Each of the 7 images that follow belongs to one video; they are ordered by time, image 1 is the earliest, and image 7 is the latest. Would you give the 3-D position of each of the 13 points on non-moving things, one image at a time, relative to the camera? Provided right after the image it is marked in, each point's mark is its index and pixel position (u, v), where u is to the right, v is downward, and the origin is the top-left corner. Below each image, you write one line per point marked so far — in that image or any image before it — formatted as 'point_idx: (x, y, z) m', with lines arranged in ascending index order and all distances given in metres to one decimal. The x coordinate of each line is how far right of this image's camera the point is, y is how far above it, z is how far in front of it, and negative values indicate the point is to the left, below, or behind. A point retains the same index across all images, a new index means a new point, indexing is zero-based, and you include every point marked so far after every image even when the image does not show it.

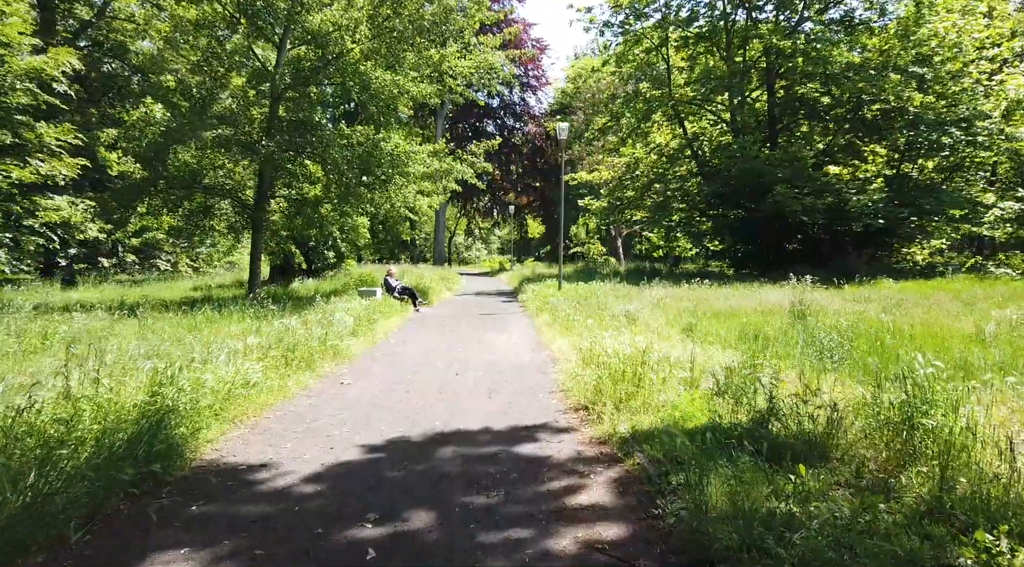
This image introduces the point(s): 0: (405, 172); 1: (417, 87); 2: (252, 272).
0: (-2.7, +2.8, +19.7) m
1: (-2.3, +4.8, +19.3) m
2: (-6.0, +0.4, +18.5) m
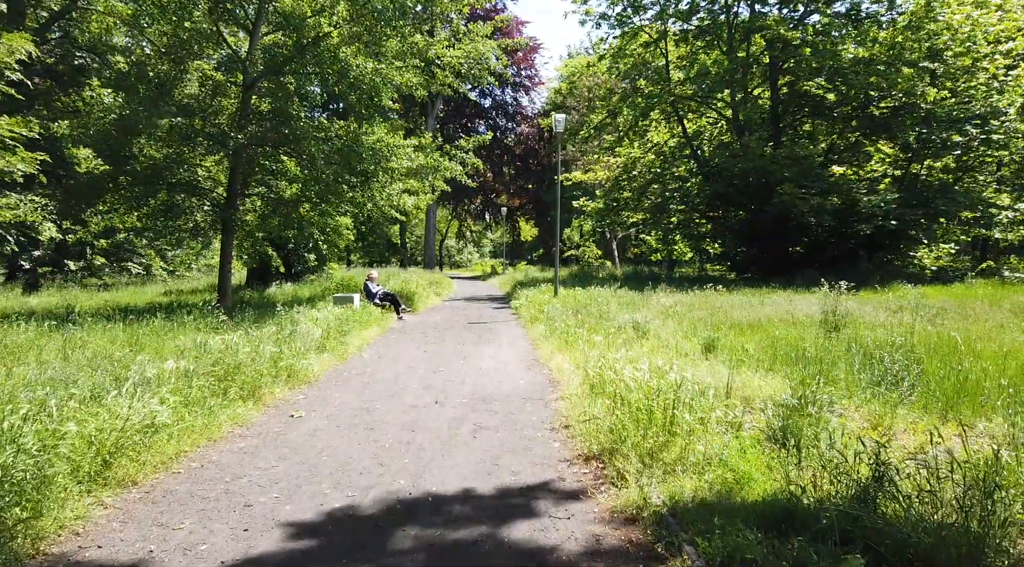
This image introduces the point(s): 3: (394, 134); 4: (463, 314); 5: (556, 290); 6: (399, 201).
0: (-2.8, +2.7, +18.3) m
1: (-2.5, +4.7, +17.9) m
2: (-6.2, +0.3, +17.1) m
3: (-2.8, +3.6, +19.3) m
4: (-1.1, -0.7, +17.2) m
5: (+1.0, -0.2, +17.3) m
6: (-2.8, +2.0, +19.8) m
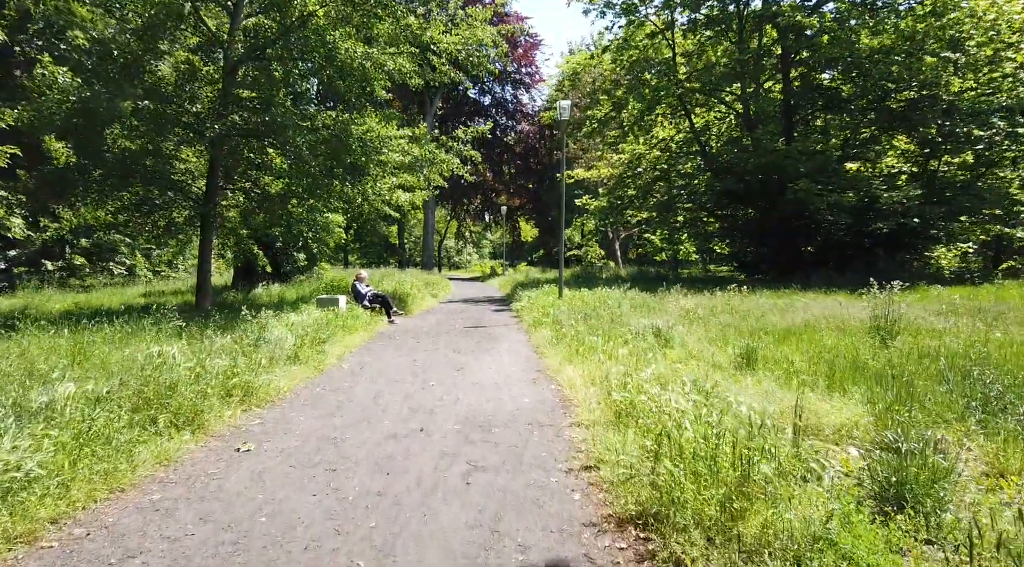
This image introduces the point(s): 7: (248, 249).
0: (-2.8, +2.7, +17.1) m
1: (-2.5, +4.7, +16.7) m
2: (-6.2, +0.3, +15.9) m
3: (-2.8, +3.6, +18.1) m
4: (-1.0, -0.7, +16.0) m
5: (+1.0, -0.2, +16.1) m
6: (-2.8, +2.0, +18.6) m
7: (-6.3, +0.8, +19.2) m
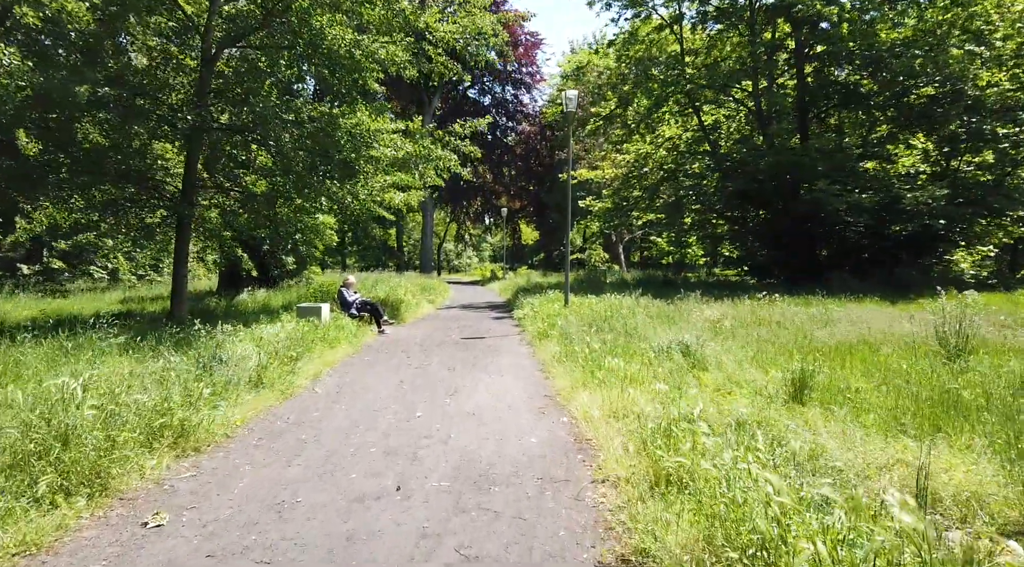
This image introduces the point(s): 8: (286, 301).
0: (-2.8, +2.6, +15.9) m
1: (-2.4, +4.5, +15.6) m
2: (-6.2, +0.2, +14.7) m
3: (-2.8, +3.5, +16.9) m
4: (-1.0, -0.8, +14.8) m
5: (+1.0, -0.3, +14.9) m
6: (-2.8, +1.9, +17.4) m
7: (-6.3, +0.7, +18.0) m
8: (-5.0, -0.4, +17.8) m
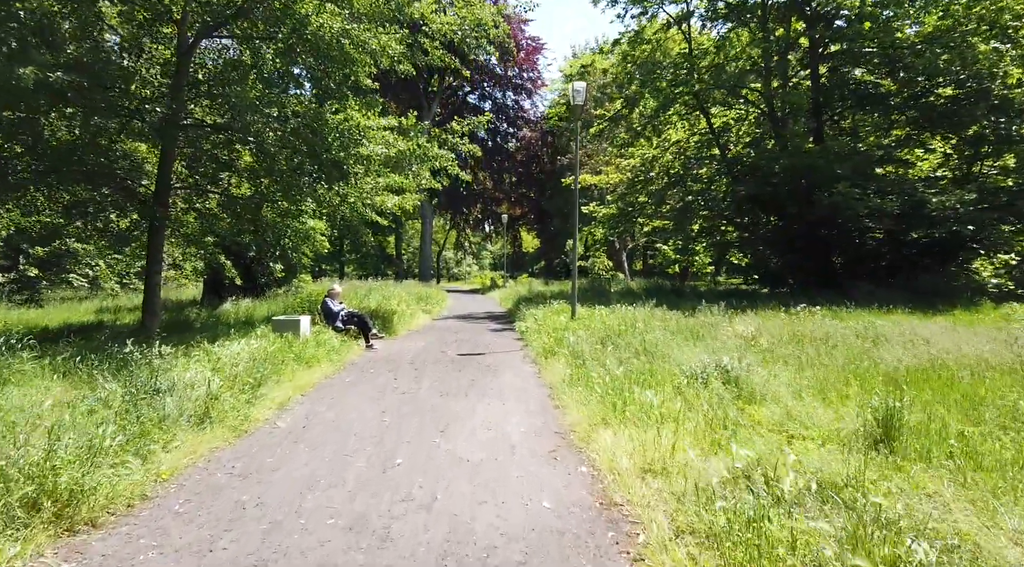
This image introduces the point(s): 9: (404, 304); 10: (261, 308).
0: (-2.8, +2.4, +14.8) m
1: (-2.4, +4.4, +14.4) m
2: (-6.1, 0.0, +13.6) m
3: (-2.7, +3.3, +15.8) m
4: (-1.0, -1.0, +13.6) m
5: (+1.0, -0.5, +13.7) m
6: (-2.7, +1.7, +16.2) m
7: (-6.3, +0.5, +16.8) m
8: (-5.0, -0.6, +16.6) m
9: (-2.4, -0.5, +17.4) m
10: (-5.3, -0.5, +17.0) m
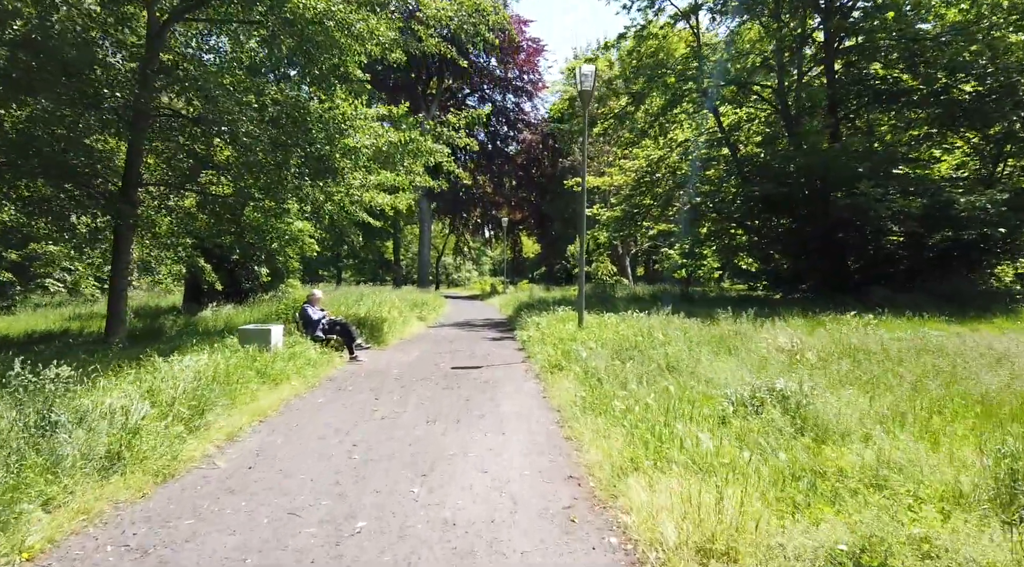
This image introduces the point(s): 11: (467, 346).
0: (-2.8, +2.3, +13.6) m
1: (-2.4, +4.3, +13.3) m
2: (-6.1, 0.0, +12.4) m
3: (-2.7, +3.2, +14.7) m
4: (-1.0, -1.0, +12.4) m
5: (+1.0, -0.6, +12.5) m
6: (-2.7, +1.6, +15.1) m
7: (-6.3, +0.4, +15.6) m
8: (-5.0, -0.7, +15.4) m
9: (-2.3, -0.6, +16.2) m
10: (-5.3, -0.6, +15.8) m
11: (-0.7, -1.0, +13.1) m
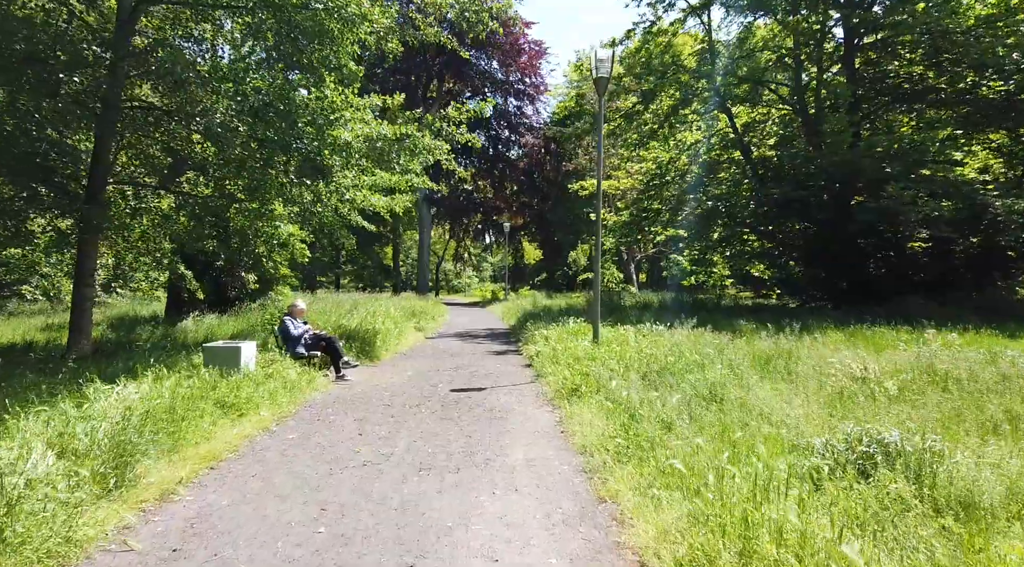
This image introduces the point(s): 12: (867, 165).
0: (-2.7, +2.2, +12.5) m
1: (-2.3, +4.2, +12.2) m
2: (-6.1, -0.2, +11.2) m
3: (-2.6, +3.1, +13.5) m
4: (-0.9, -1.2, +11.3) m
5: (+1.1, -0.7, +11.4) m
6: (-2.6, +1.5, +13.9) m
7: (-6.2, +0.3, +14.5) m
8: (-4.9, -0.8, +14.3) m
9: (-2.3, -0.7, +15.1) m
10: (-5.3, -0.8, +14.7) m
11: (-0.7, -1.1, +12.0) m
12: (+8.6, +2.9, +19.4) m
